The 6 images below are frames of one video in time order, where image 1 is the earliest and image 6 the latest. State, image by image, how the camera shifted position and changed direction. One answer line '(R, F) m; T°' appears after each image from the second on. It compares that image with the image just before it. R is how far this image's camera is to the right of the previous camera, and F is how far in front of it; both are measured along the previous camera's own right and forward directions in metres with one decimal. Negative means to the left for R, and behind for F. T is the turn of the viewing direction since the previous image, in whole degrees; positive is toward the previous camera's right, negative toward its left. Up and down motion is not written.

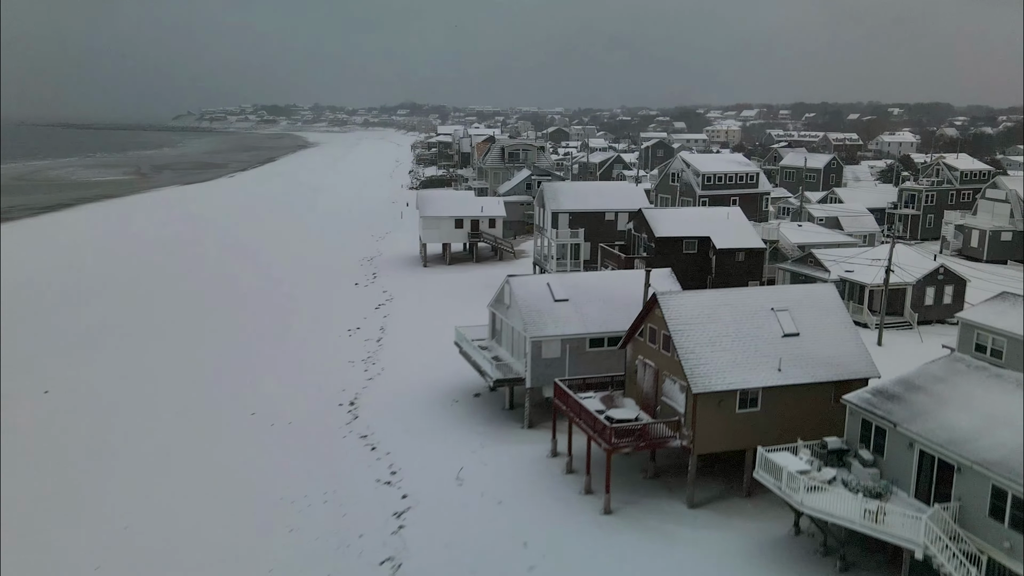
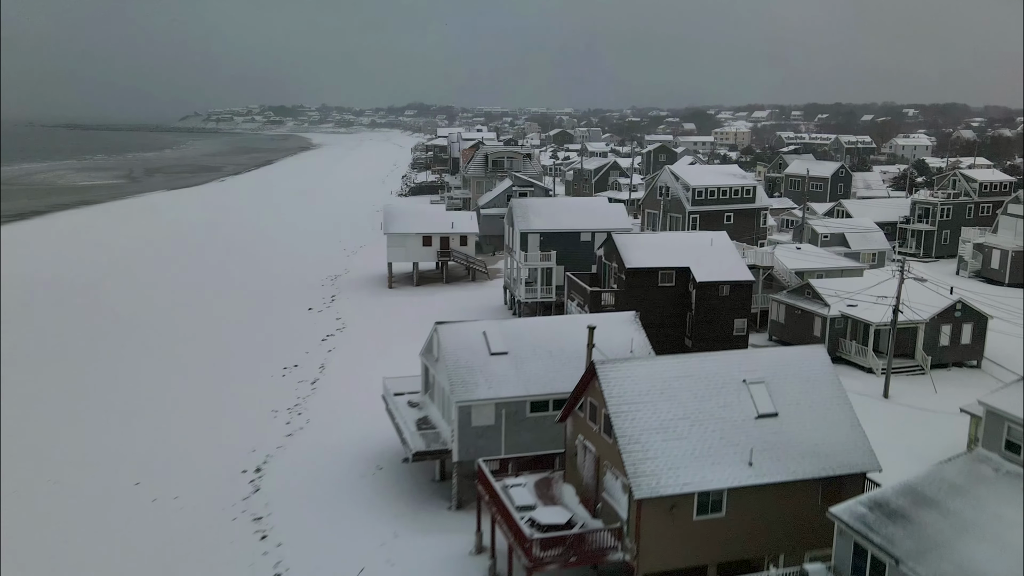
(+1.1, +2.5) m; -1°
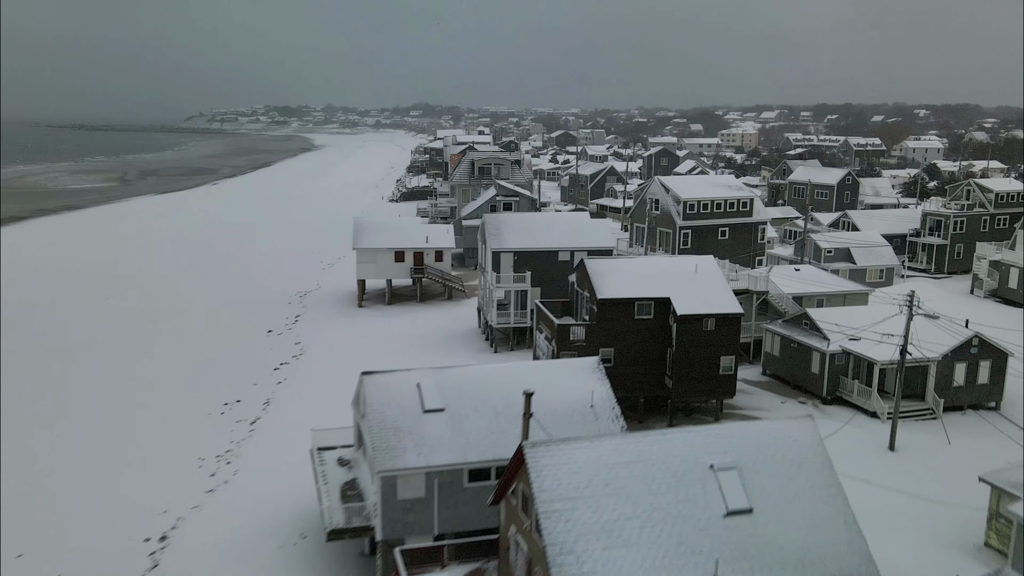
(+0.8, +1.8) m; -1°
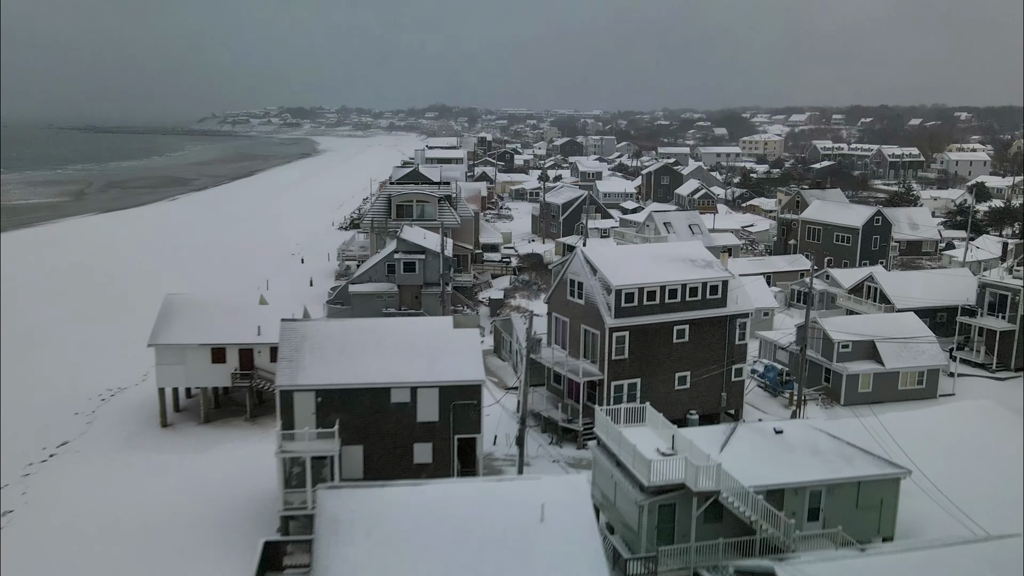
(+2.9, +7.5) m; -2°
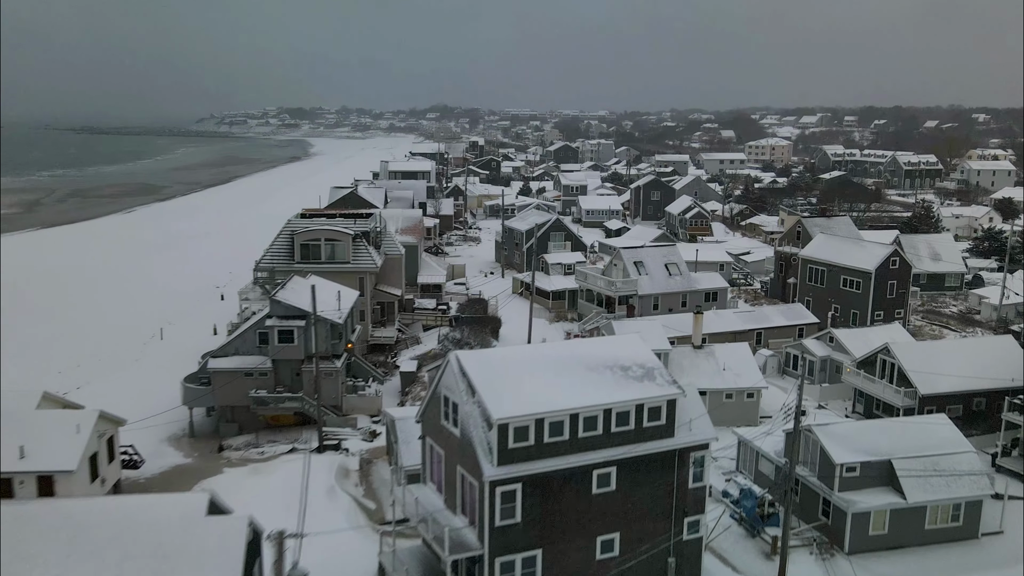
(+1.8, +4.9) m; -1°
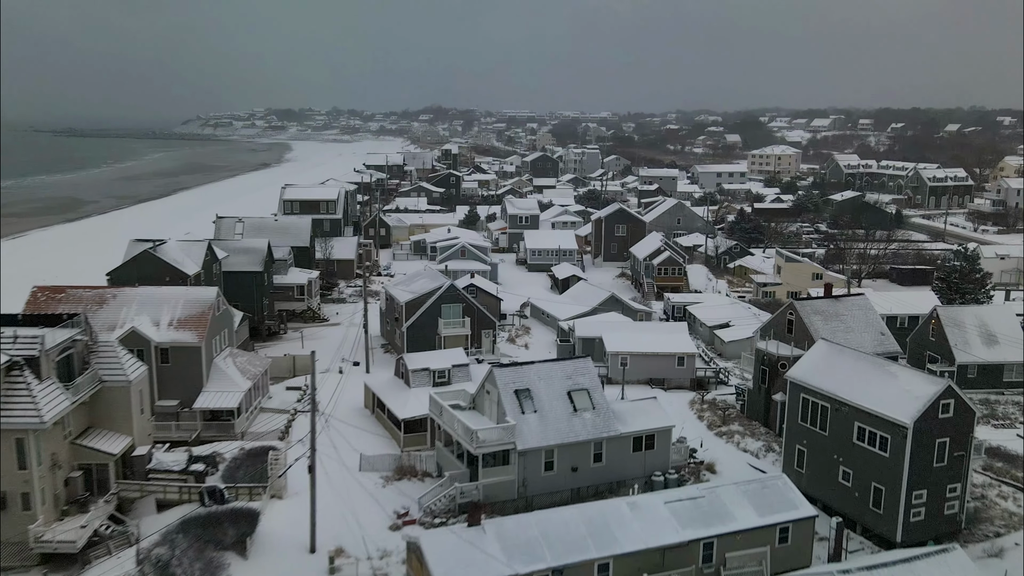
(+3.2, +9.2) m; -1°
